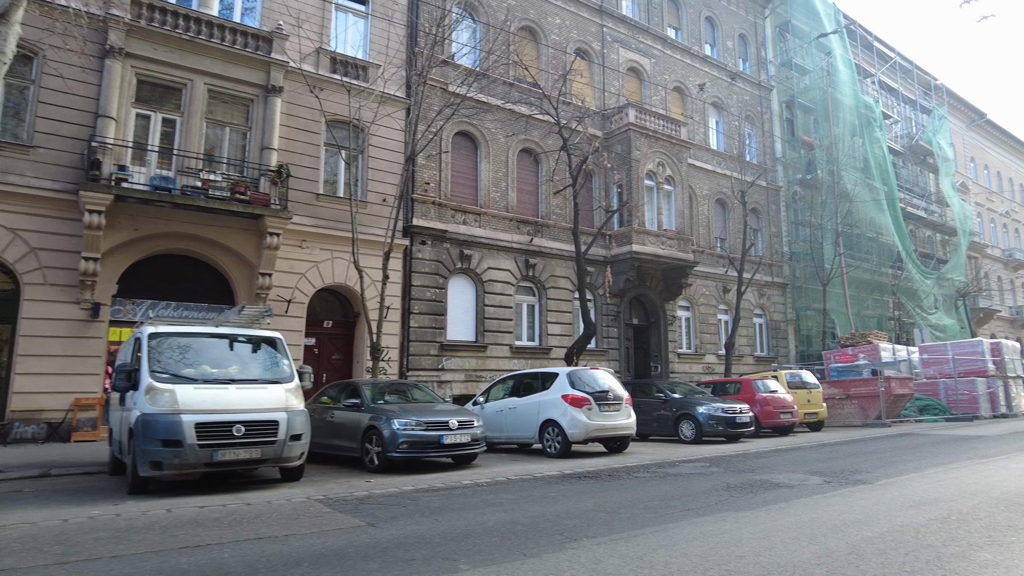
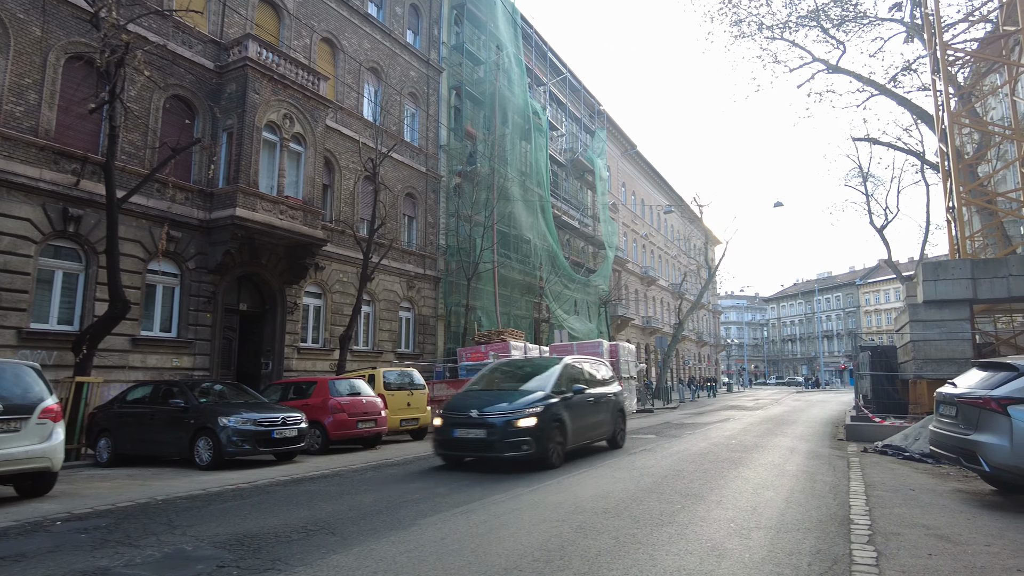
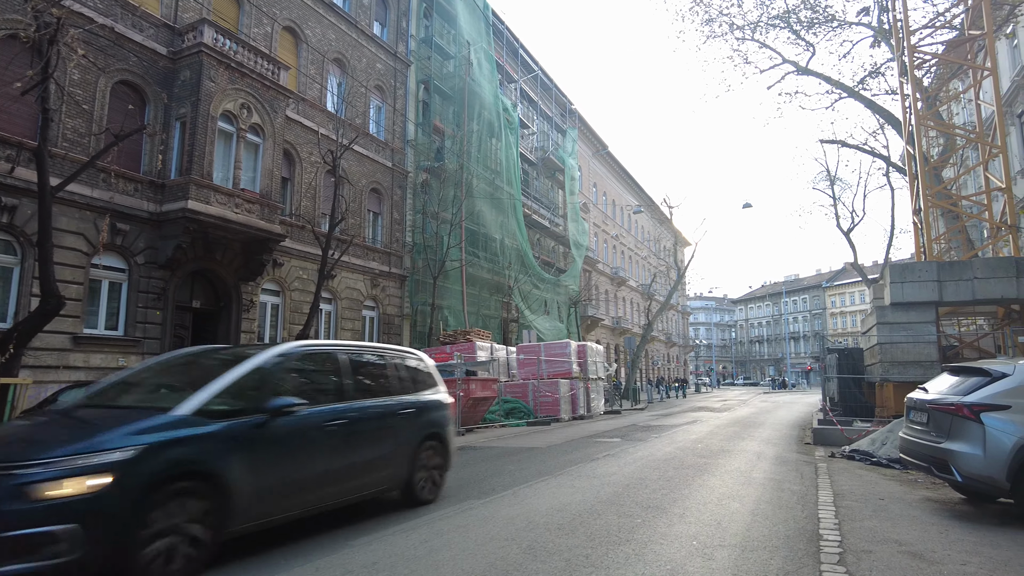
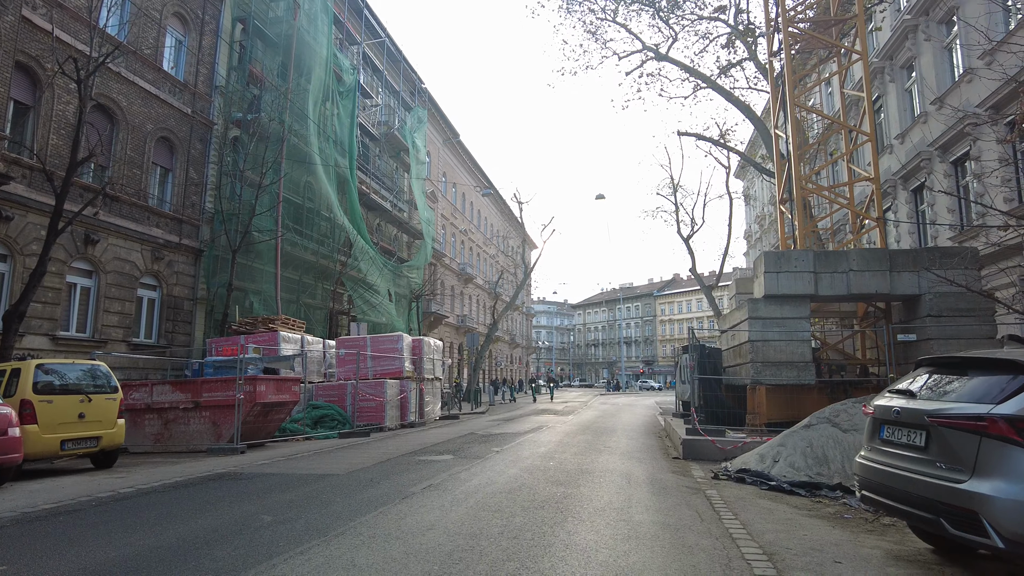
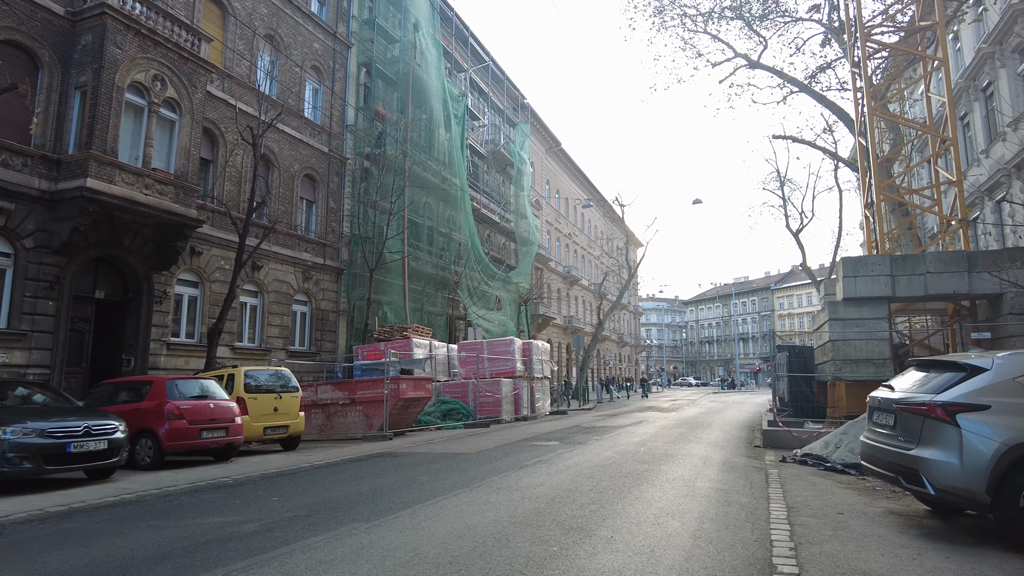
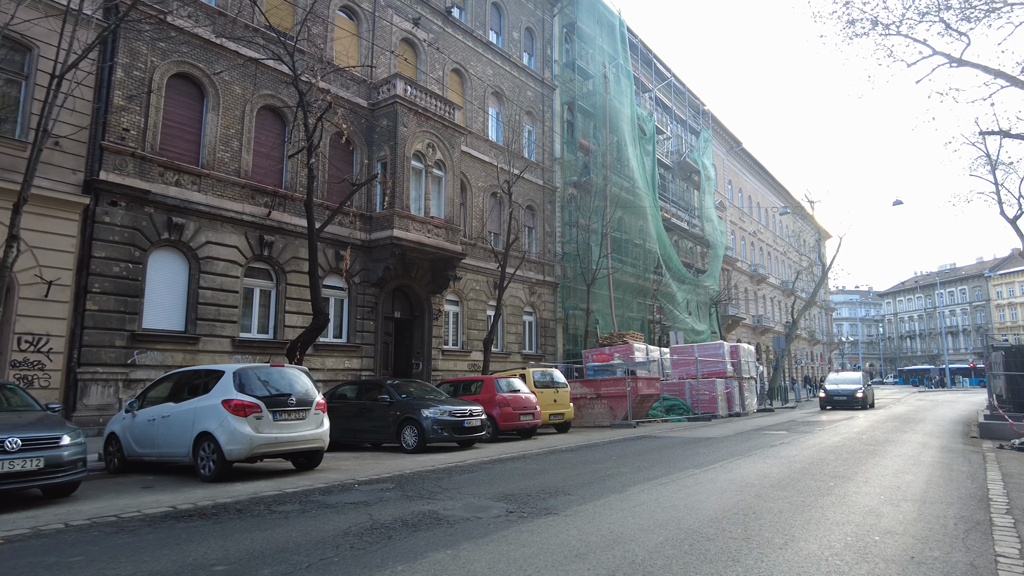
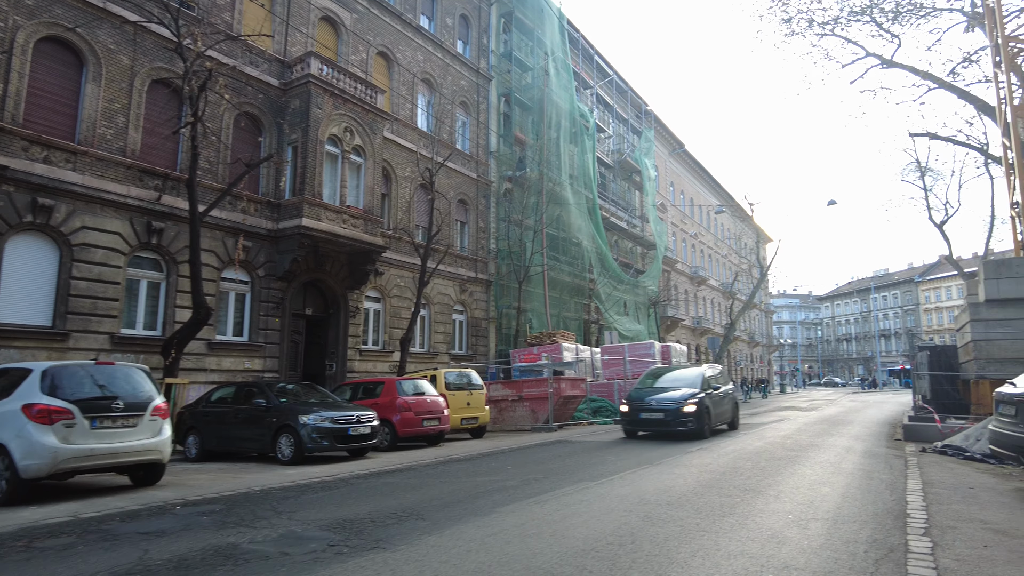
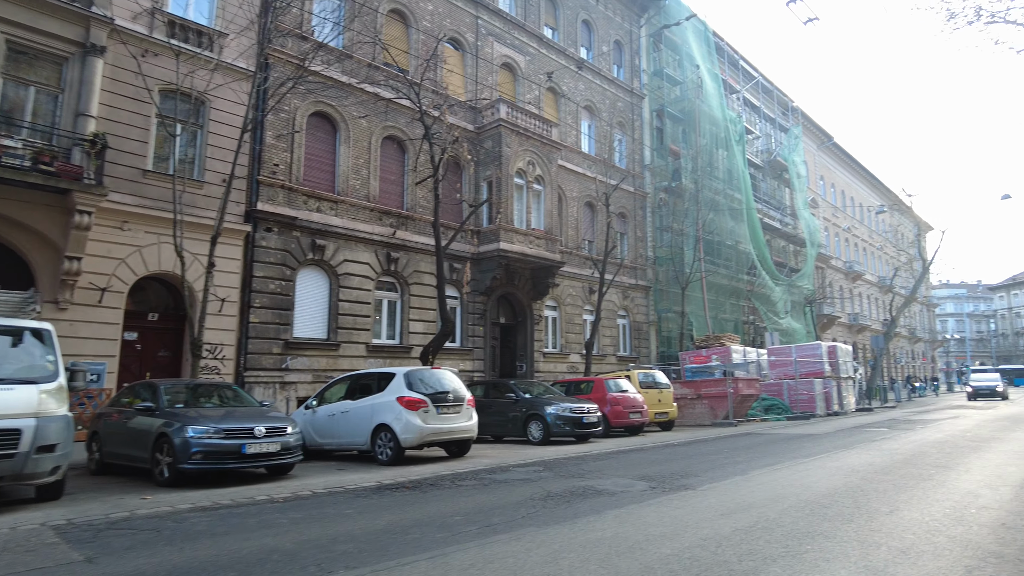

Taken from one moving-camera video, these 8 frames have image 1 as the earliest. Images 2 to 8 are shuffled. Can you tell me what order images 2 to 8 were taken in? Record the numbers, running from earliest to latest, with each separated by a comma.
8, 6, 7, 2, 3, 5, 4
